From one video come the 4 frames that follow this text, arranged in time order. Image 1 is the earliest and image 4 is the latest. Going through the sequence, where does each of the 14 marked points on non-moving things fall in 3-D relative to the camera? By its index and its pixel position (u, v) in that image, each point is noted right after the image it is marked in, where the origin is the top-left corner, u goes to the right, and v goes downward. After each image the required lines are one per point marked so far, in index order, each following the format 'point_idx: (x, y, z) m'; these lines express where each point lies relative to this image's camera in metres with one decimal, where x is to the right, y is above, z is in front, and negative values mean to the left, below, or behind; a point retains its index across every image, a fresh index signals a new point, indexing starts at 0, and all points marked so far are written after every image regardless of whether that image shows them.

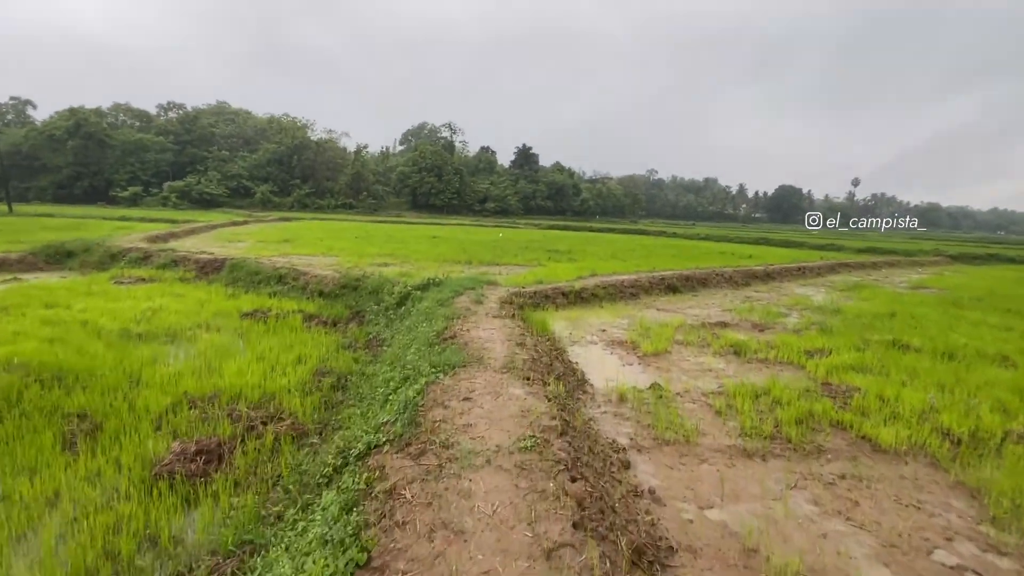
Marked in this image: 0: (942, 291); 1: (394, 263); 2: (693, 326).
0: (+14.5, -0.1, +16.1) m
1: (-4.4, +0.9, +17.9) m
2: (+3.4, -0.7, +8.9) m
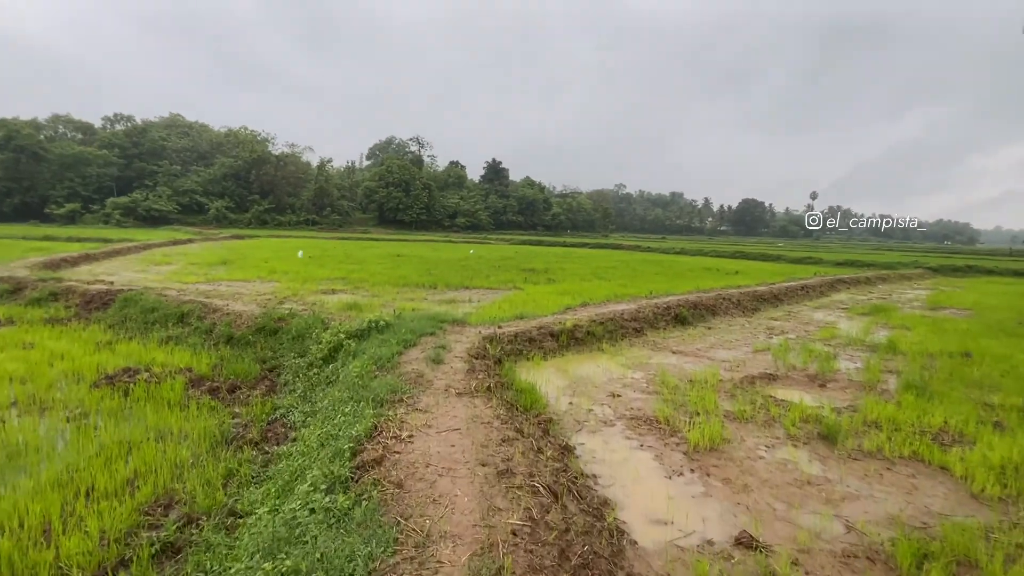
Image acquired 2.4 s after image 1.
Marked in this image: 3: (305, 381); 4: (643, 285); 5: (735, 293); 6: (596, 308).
0: (+13.7, -0.7, +14.4) m
1: (-5.3, -0.1, +15.1) m
2: (+3.0, -1.3, +6.5) m
3: (-2.8, -1.2, +6.5) m
4: (+5.0, +0.1, +18.2) m
5: (+6.6, -0.1, +14.3) m
6: (+1.8, -0.4, +10.4) m
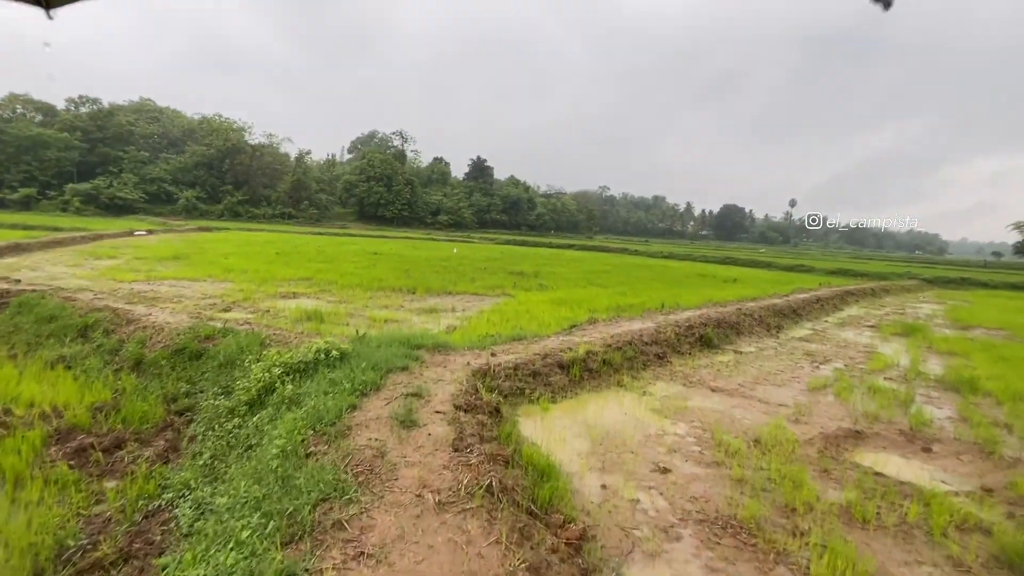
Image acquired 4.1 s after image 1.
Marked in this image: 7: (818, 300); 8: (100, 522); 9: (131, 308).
0: (+13.4, -1.2, +13.0) m
1: (-5.5, -0.2, +13.0) m
2: (+3.1, -1.6, +4.8) m
3: (-2.8, -1.4, +4.5) m
4: (+4.6, -0.2, +16.5) m
5: (+6.4, -0.5, +12.7) m
6: (+1.7, -0.7, +8.6) m
7: (+10.4, -0.4, +16.4) m
8: (-3.1, -1.7, +3.6) m
9: (-7.2, -0.3, +9.0) m
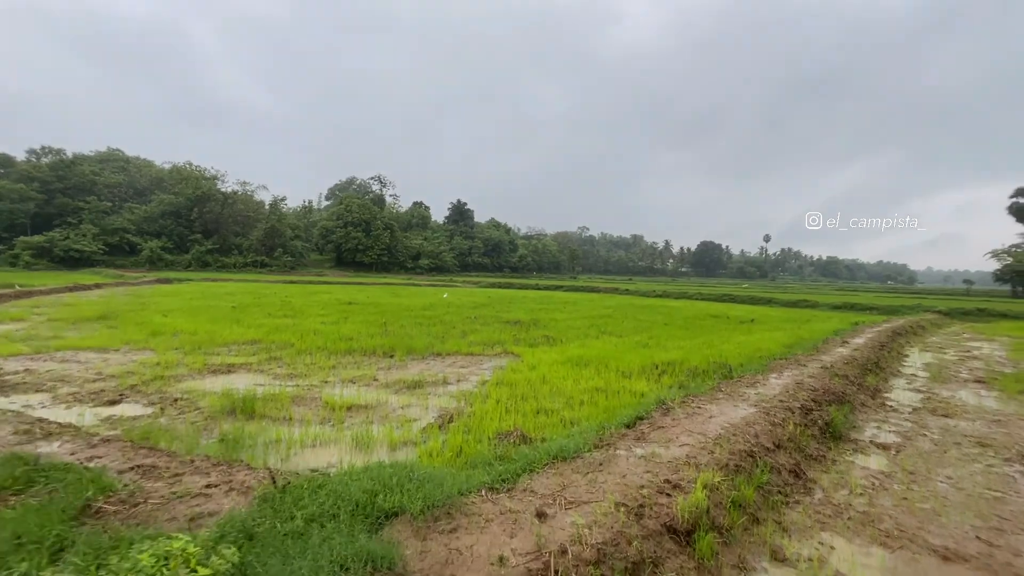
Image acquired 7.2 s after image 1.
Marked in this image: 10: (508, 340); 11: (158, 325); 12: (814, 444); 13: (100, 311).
0: (+13.6, -2.1, +10.4) m
1: (-5.3, -1.6, +9.7) m
2: (+3.6, -2.0, +1.7) m
3: (-2.2, -2.0, +1.2) m
4: (+4.6, -1.6, +13.6) m
5: (+6.6, -1.5, +9.8) m
6: (+2.1, -1.5, +5.5) m
7: (+10.5, -1.7, +13.6) m
8: (-2.5, -2.2, +0.3) m
9: (-6.8, -1.4, +5.6) m
10: (-0.1, -1.5, +13.8) m
11: (-11.1, -1.1, +14.8) m
12: (+3.5, -1.8, +5.5) m
13: (-15.7, -0.9, +18.3) m
